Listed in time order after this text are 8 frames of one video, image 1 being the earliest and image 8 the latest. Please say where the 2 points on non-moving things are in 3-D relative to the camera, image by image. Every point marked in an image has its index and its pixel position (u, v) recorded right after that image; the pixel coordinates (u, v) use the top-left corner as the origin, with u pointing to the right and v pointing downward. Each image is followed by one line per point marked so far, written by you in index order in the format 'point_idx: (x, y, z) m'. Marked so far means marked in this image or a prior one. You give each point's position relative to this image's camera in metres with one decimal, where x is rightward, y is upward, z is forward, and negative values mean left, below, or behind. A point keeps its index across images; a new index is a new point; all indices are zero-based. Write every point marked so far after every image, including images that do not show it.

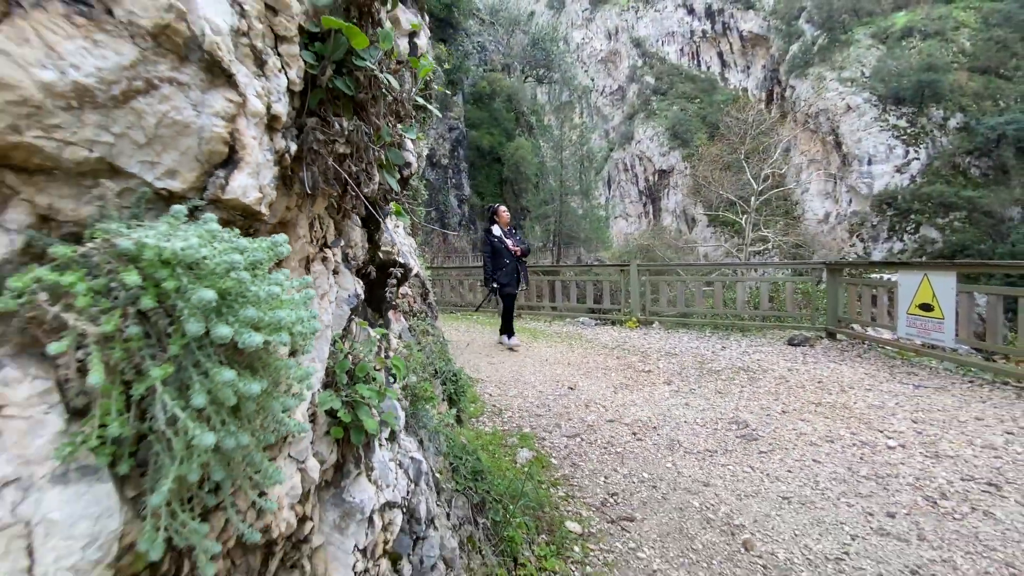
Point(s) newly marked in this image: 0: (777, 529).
0: (+1.3, -1.2, +2.6) m
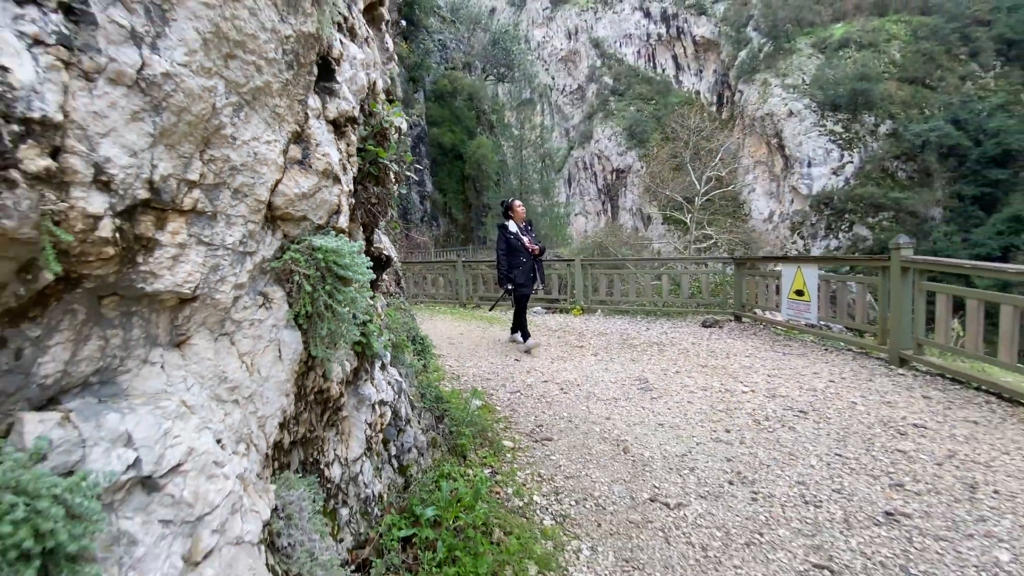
0: (+1.0, -1.1, +3.6) m
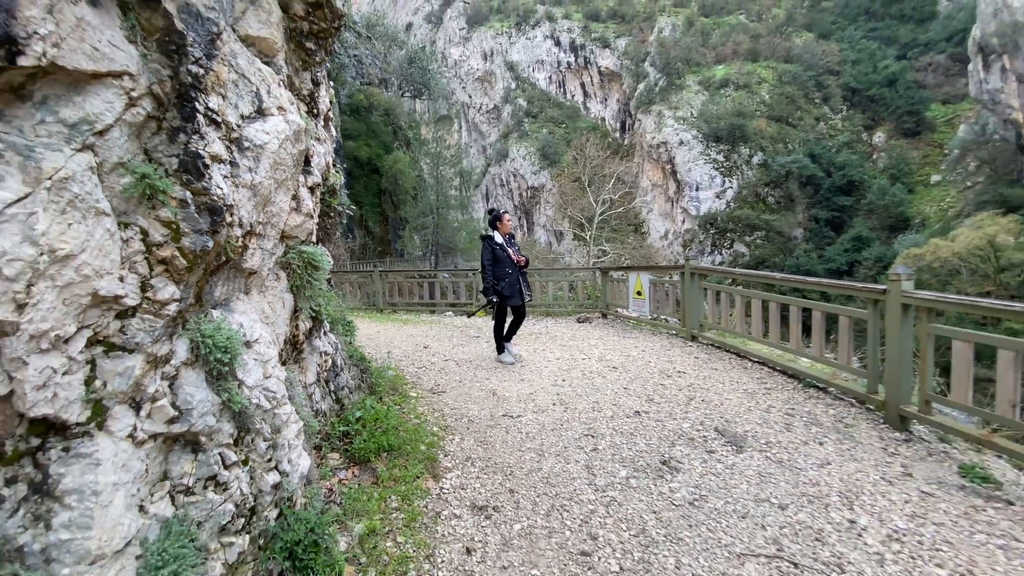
0: (0.0, -1.1, +5.1) m
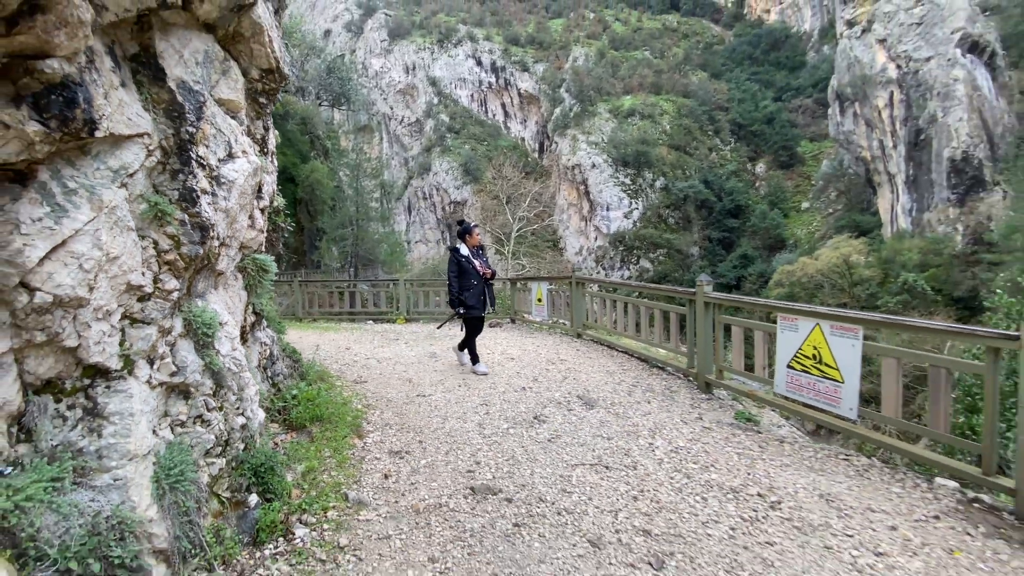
0: (-1.1, -1.2, +6.1) m
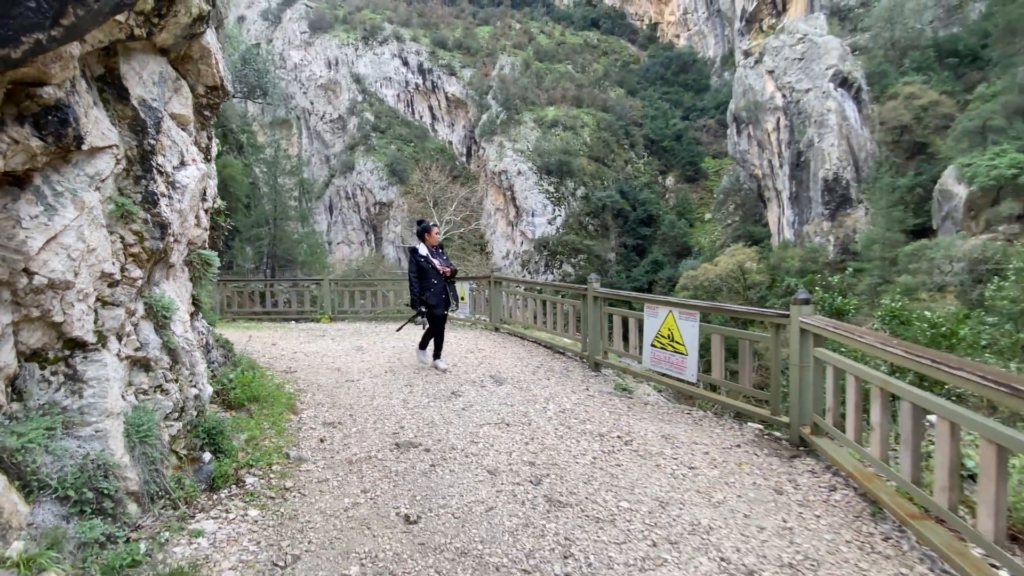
0: (-2.2, -1.1, +6.6) m
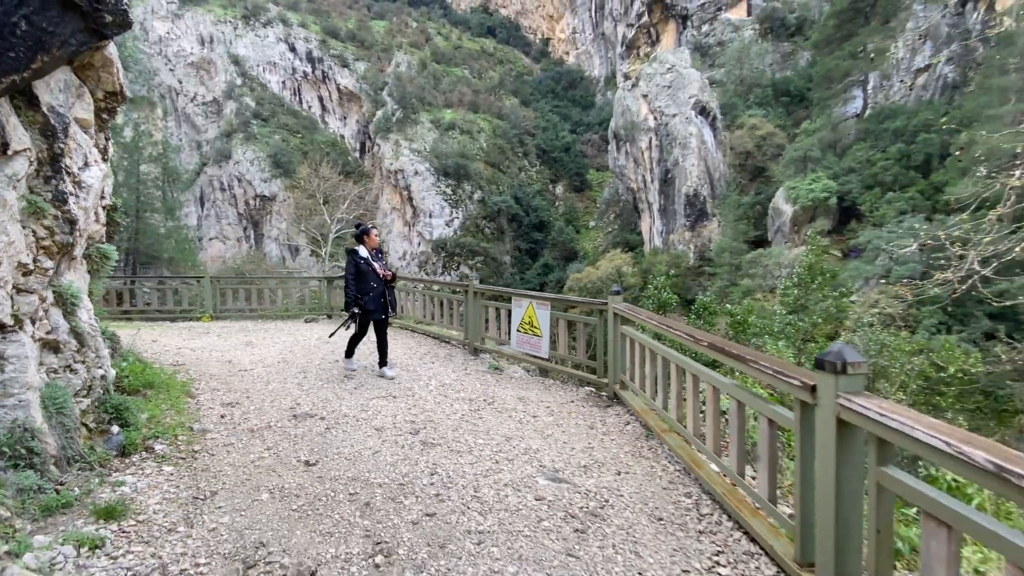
0: (-3.8, -1.0, +7.0) m
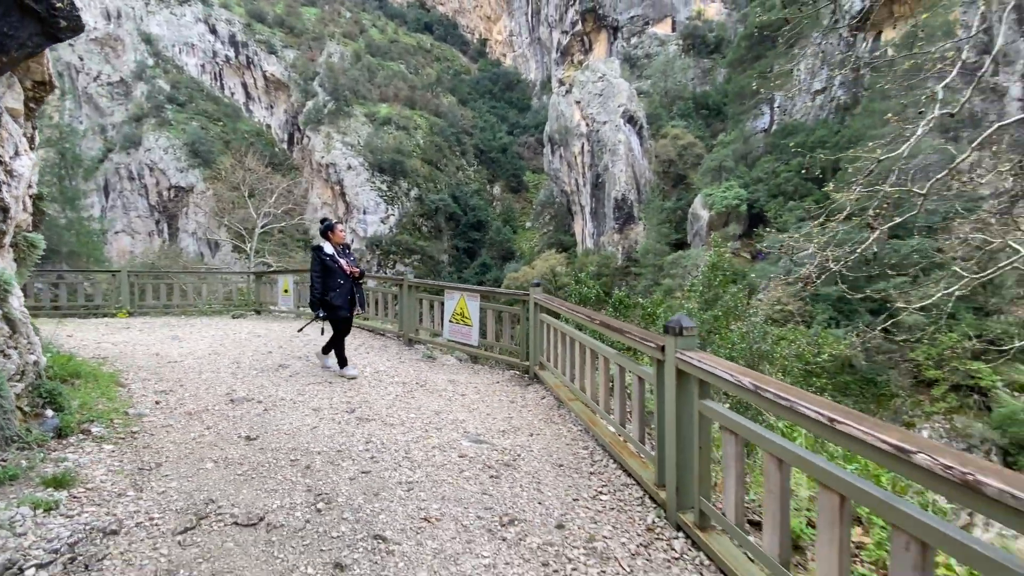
0: (-4.9, -0.9, +7.0) m
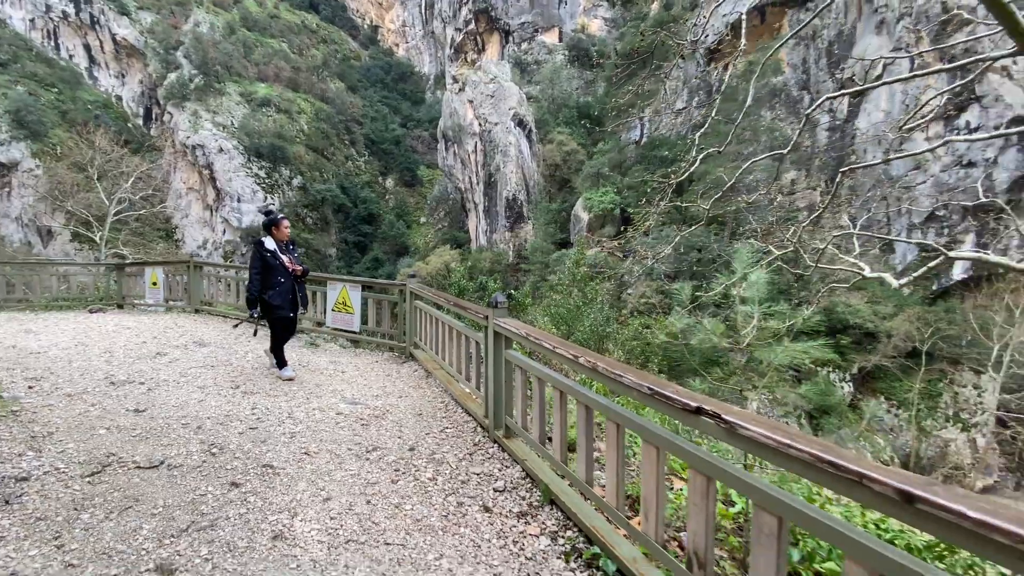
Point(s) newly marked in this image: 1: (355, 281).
0: (-6.7, -0.8, +6.8) m
1: (-2.3, +0.1, +7.2) m
